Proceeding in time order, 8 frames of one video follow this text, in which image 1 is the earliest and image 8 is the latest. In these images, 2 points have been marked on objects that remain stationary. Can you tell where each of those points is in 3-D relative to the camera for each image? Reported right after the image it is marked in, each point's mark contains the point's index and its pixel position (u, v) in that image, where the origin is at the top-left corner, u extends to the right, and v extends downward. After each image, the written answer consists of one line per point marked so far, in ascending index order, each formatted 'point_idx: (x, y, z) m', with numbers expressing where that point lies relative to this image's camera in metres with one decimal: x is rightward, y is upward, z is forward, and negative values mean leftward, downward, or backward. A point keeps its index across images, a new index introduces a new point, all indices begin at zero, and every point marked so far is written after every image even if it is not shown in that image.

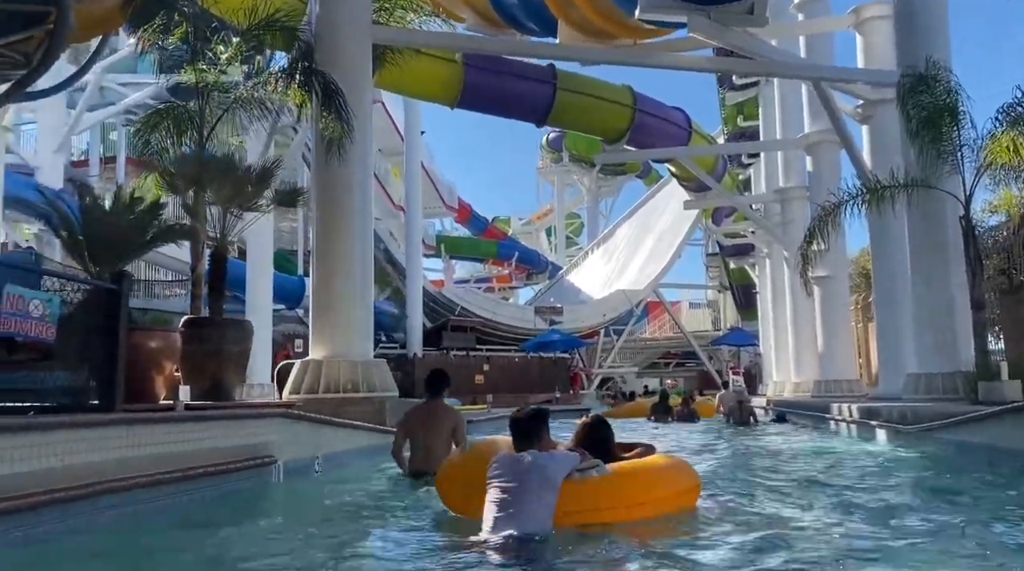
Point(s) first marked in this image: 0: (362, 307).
0: (-1.5, -0.1, +8.5) m
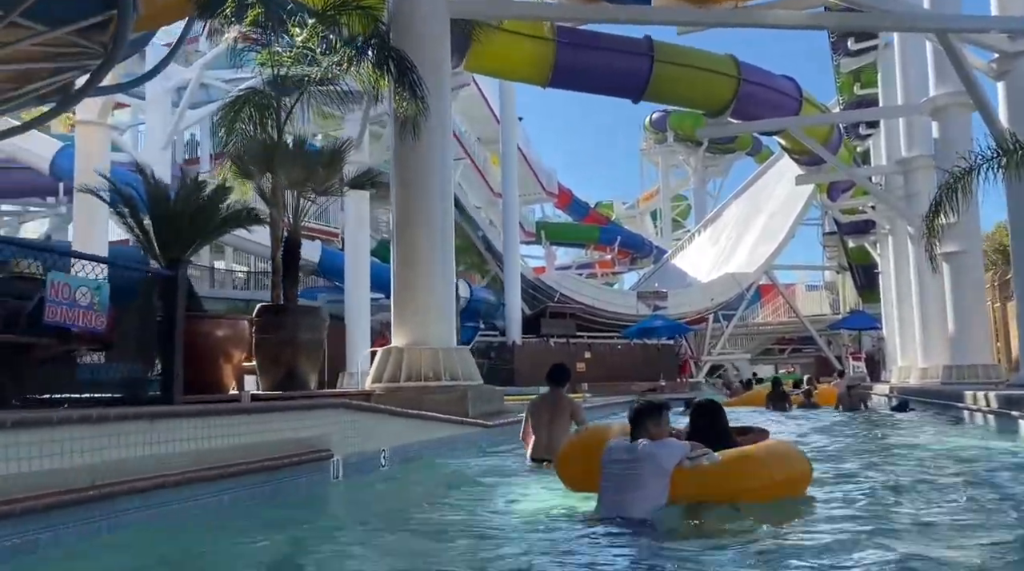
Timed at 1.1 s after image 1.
0: (-0.6, 0.0, +8.1) m
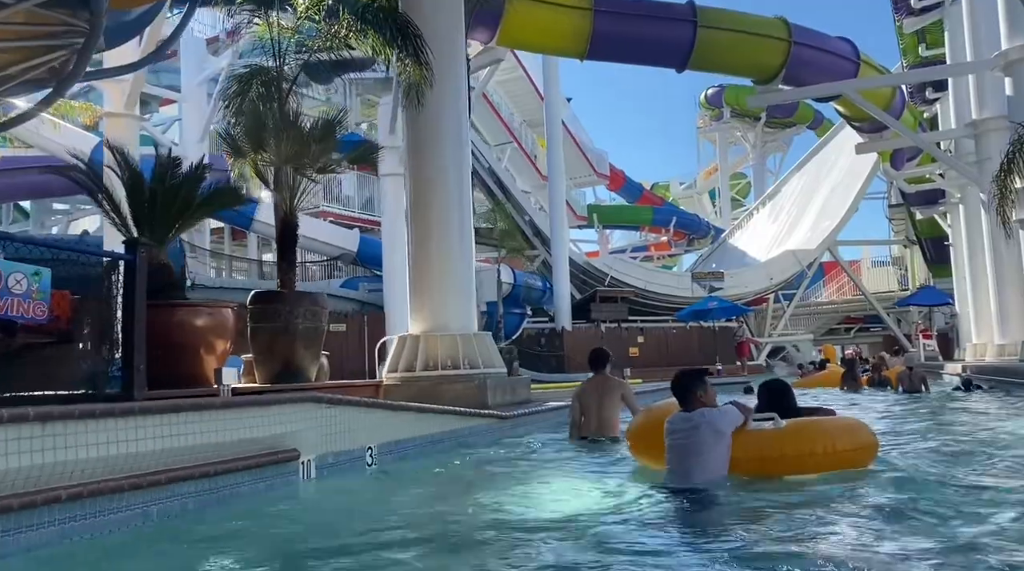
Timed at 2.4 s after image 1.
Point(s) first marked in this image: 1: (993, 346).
0: (-0.4, +0.2, +7.5) m
1: (+8.5, -1.1, +15.8) m
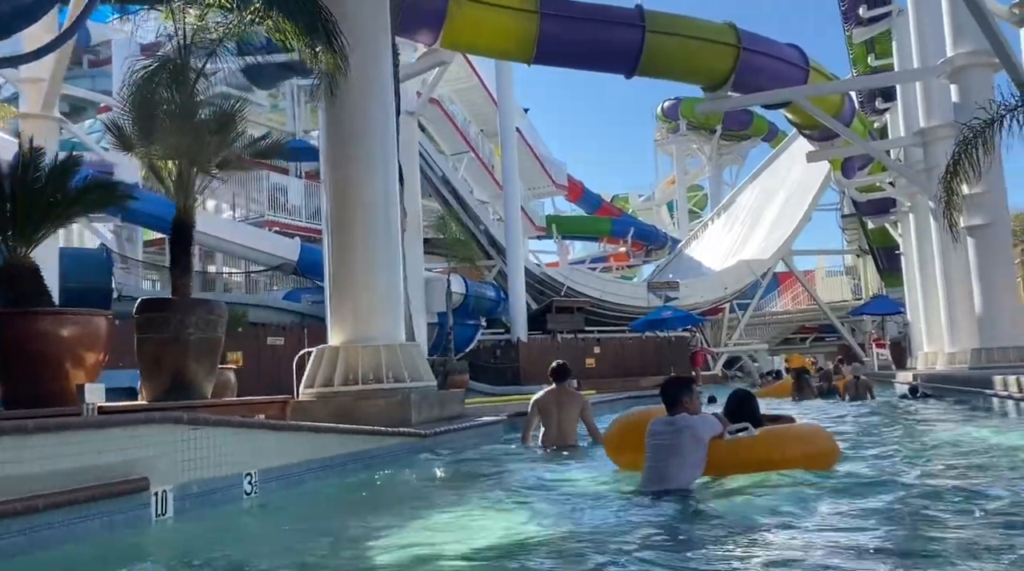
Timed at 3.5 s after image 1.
0: (-1.0, +0.1, +7.1) m
1: (+7.6, -1.2, +15.8) m
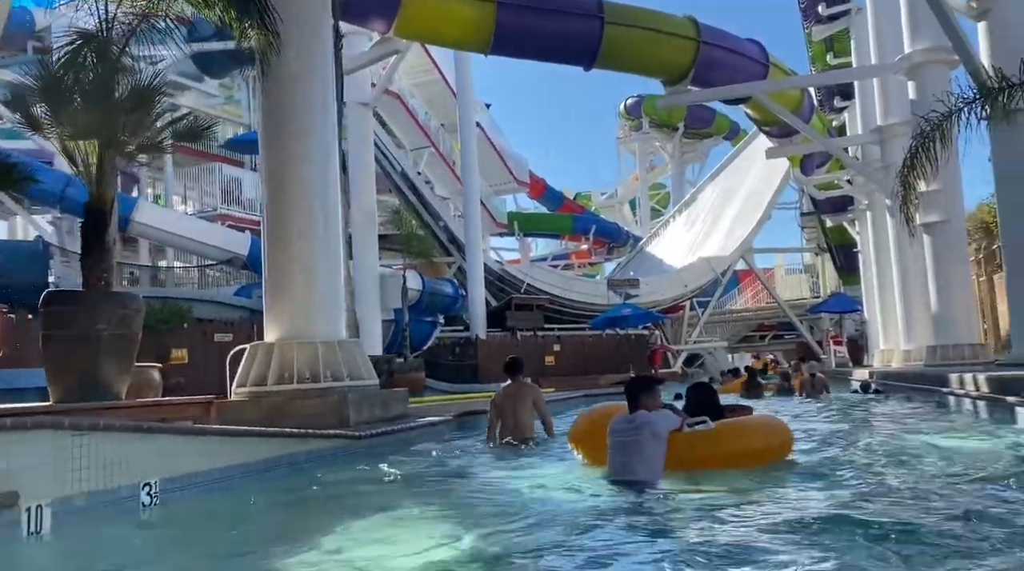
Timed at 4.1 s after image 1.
0: (-1.4, +0.1, +6.7) m
1: (+6.8, -1.1, +15.8) m
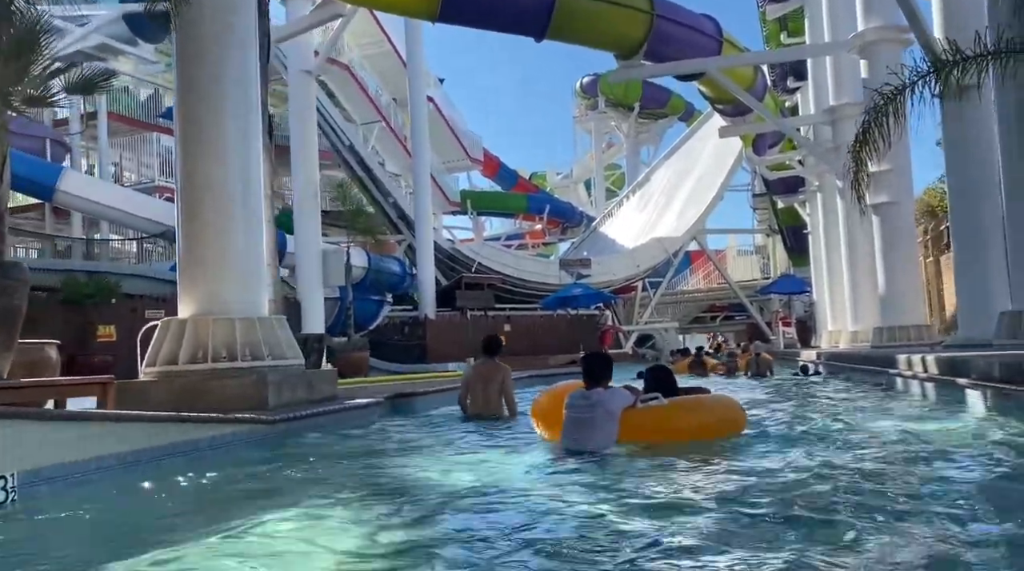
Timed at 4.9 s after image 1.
0: (-1.9, +0.3, +6.3) m
1: (+5.9, -0.8, +15.7) m
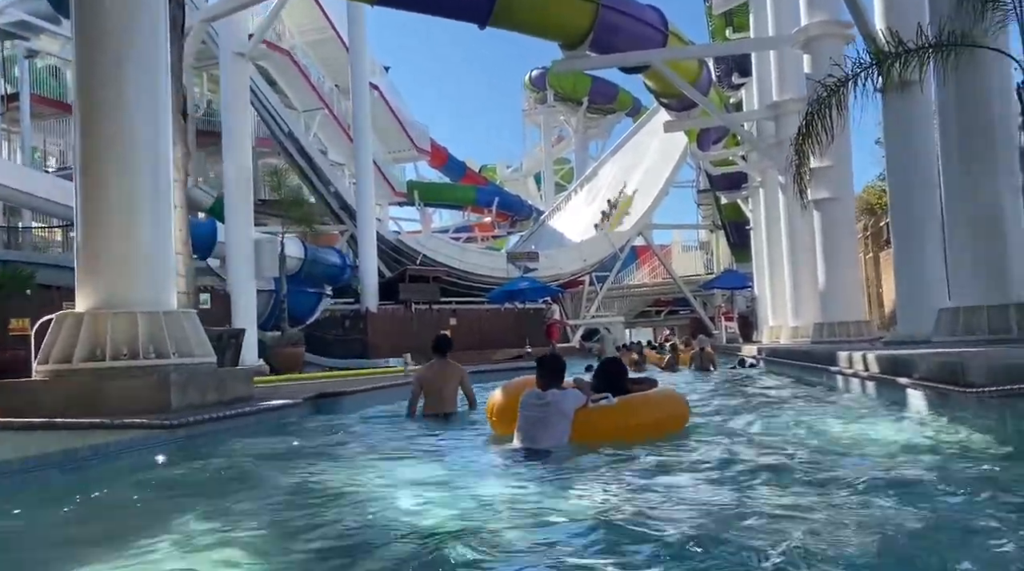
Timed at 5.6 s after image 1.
0: (-2.4, +0.4, +5.9) m
1: (+4.9, -0.7, +15.7) m
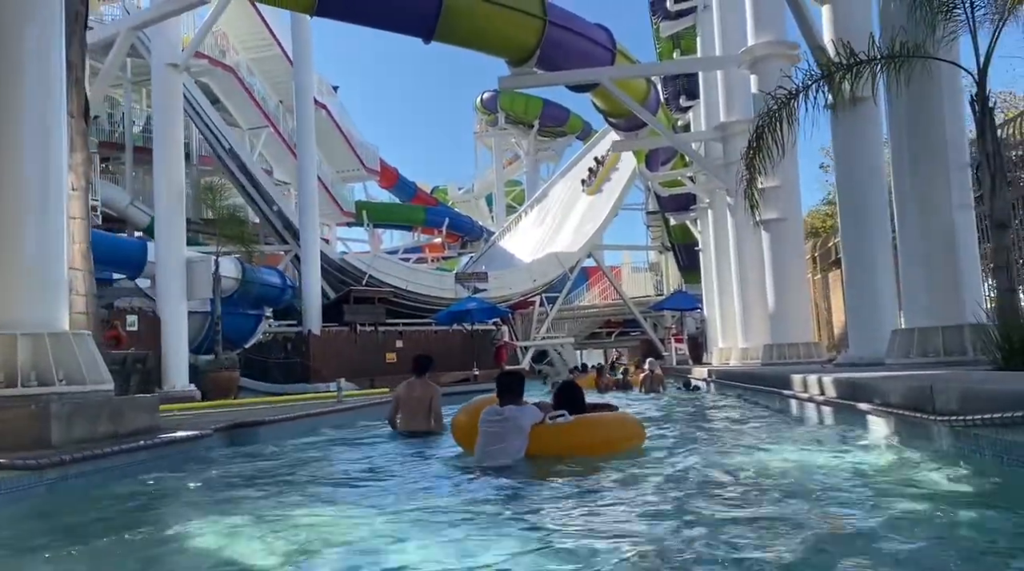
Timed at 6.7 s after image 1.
0: (-2.8, +0.3, +5.3) m
1: (+3.9, -1.1, +15.5) m
